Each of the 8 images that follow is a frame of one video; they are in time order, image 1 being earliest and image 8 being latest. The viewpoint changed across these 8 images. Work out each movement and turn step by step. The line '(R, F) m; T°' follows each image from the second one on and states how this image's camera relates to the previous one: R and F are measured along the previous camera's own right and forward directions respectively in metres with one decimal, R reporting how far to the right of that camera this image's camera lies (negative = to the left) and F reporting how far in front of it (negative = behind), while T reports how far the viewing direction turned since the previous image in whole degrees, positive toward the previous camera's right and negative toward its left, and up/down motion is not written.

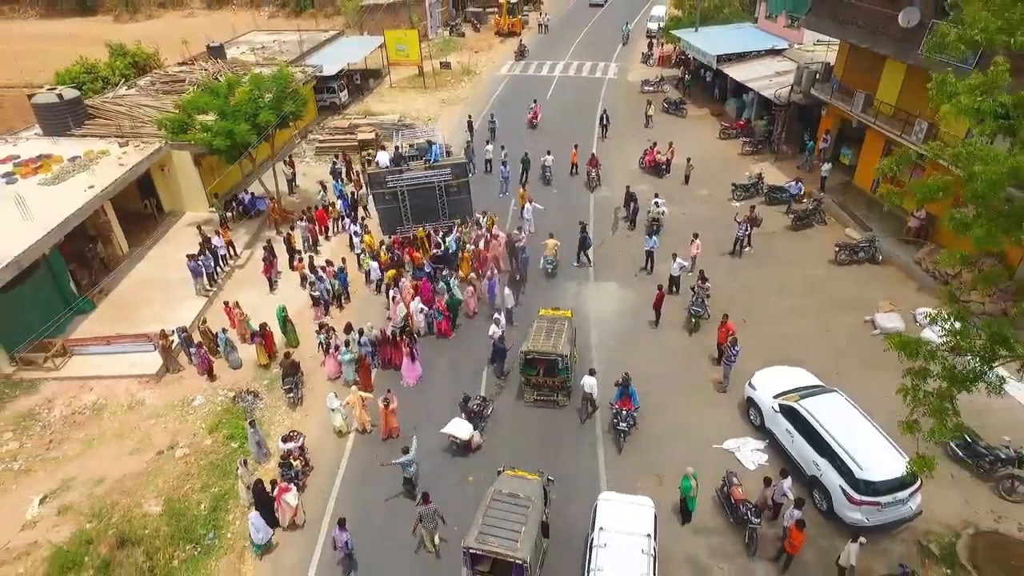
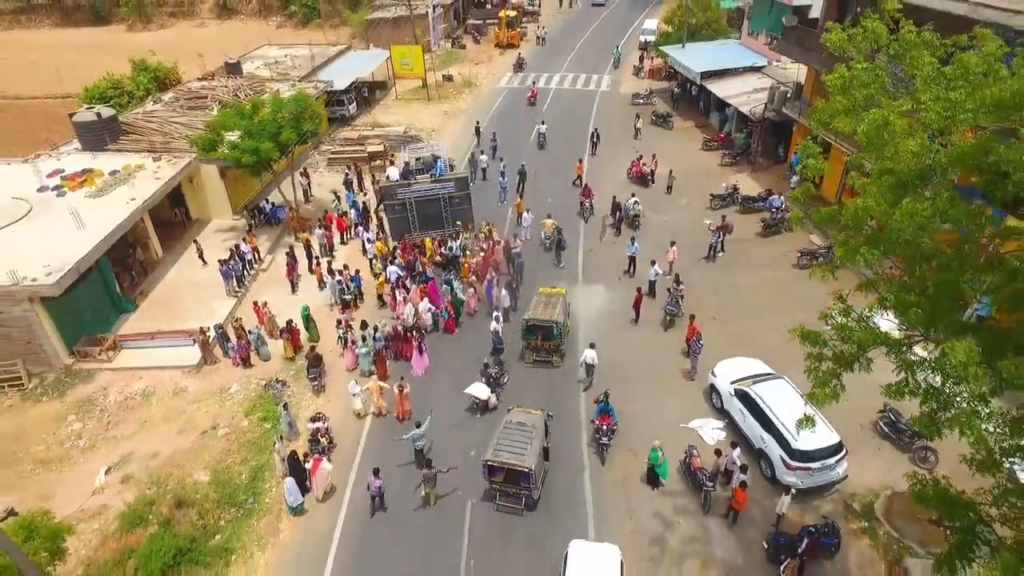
(+0.1, -2.3) m; 0°
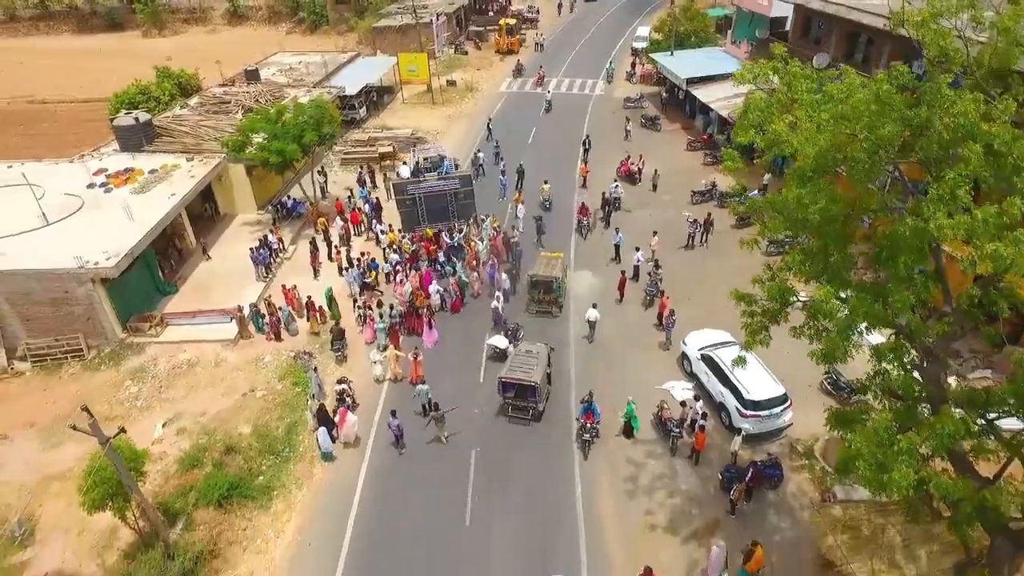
(+0.1, -2.6) m; 0°
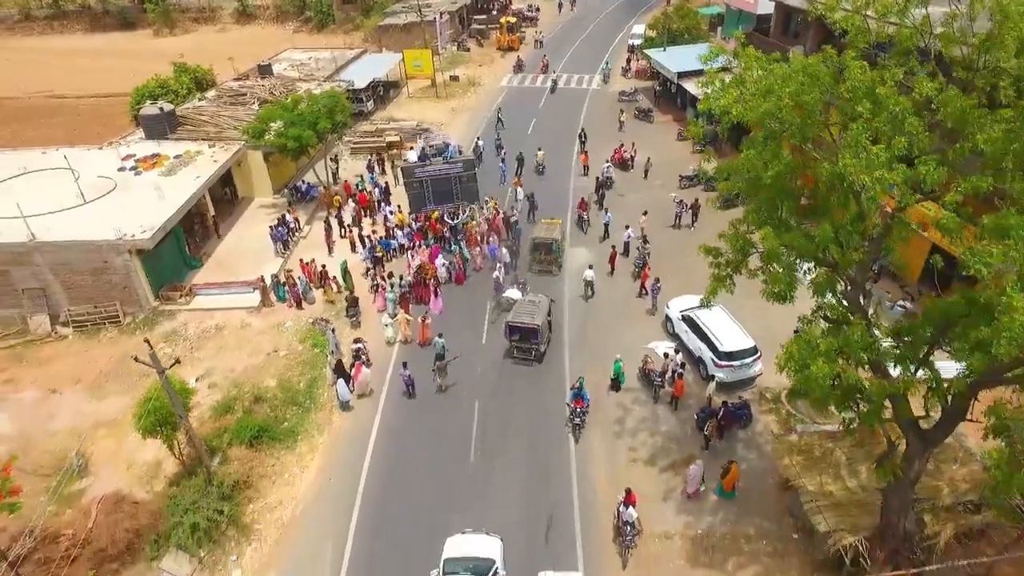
(+0.1, -2.0) m; 0°
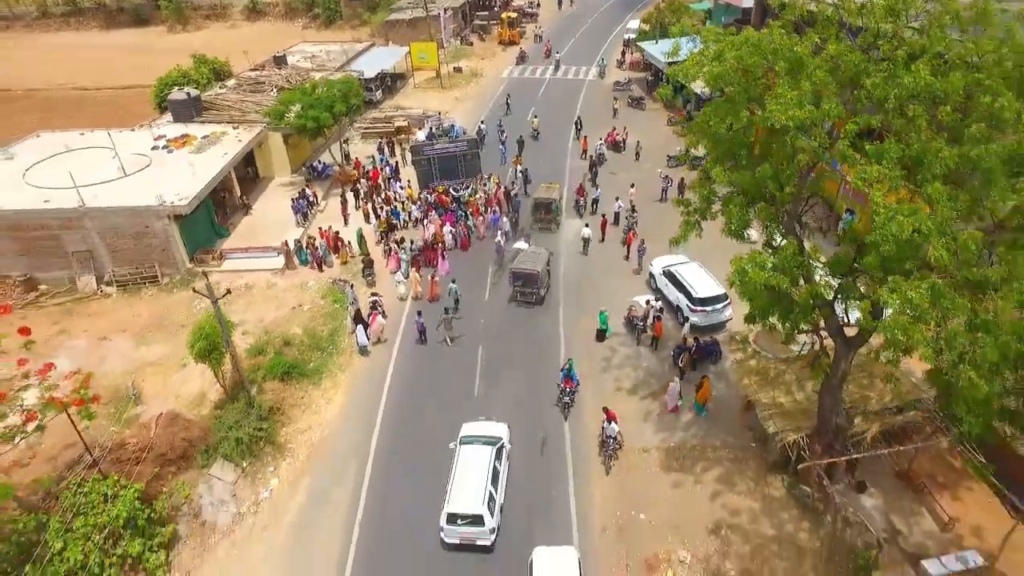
(+0.1, -2.5) m; 0°
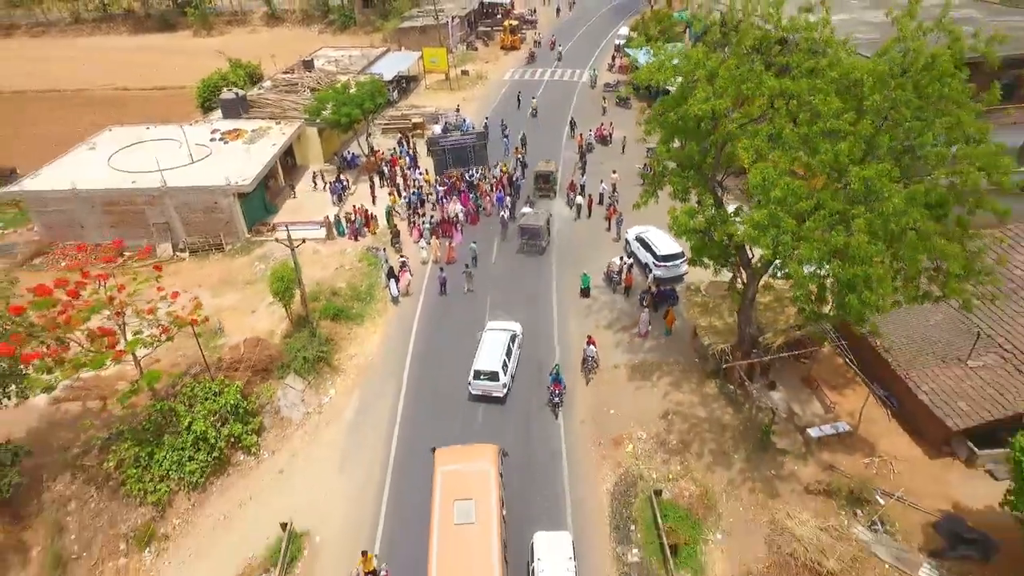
(-0.1, -5.5) m; 0°
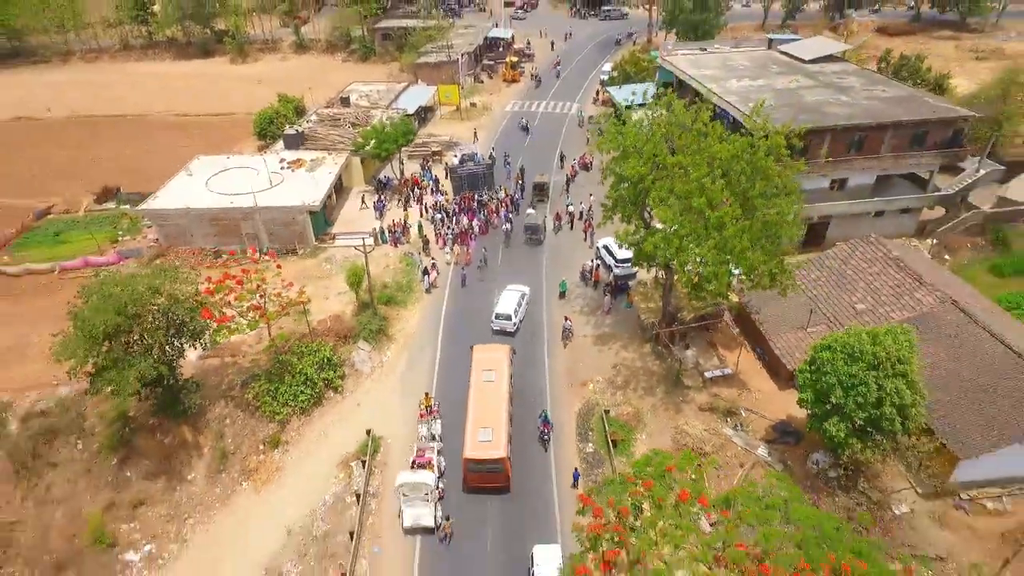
(-0.2, -10.4) m; 0°
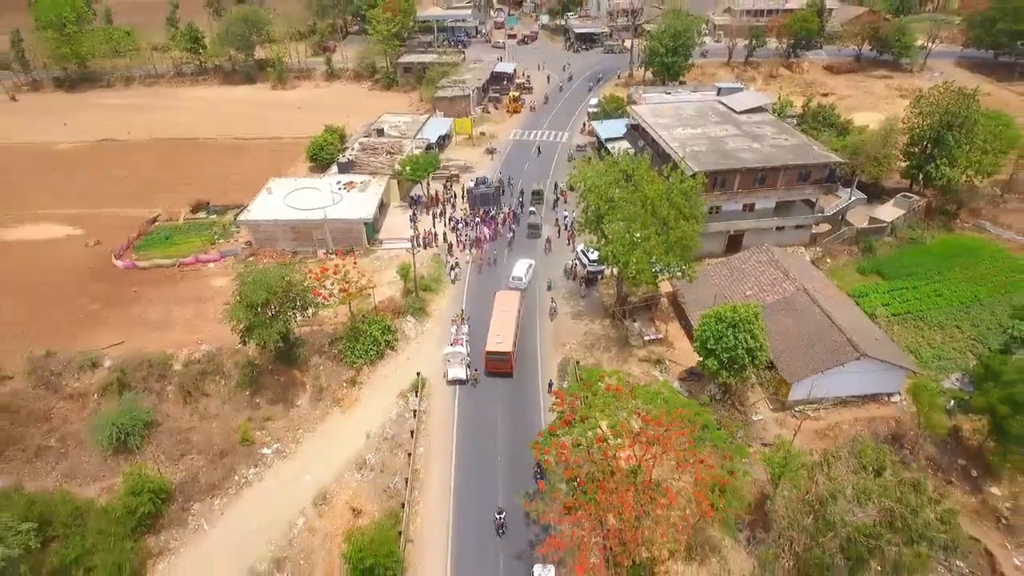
(-0.2, -14.1) m; 0°
